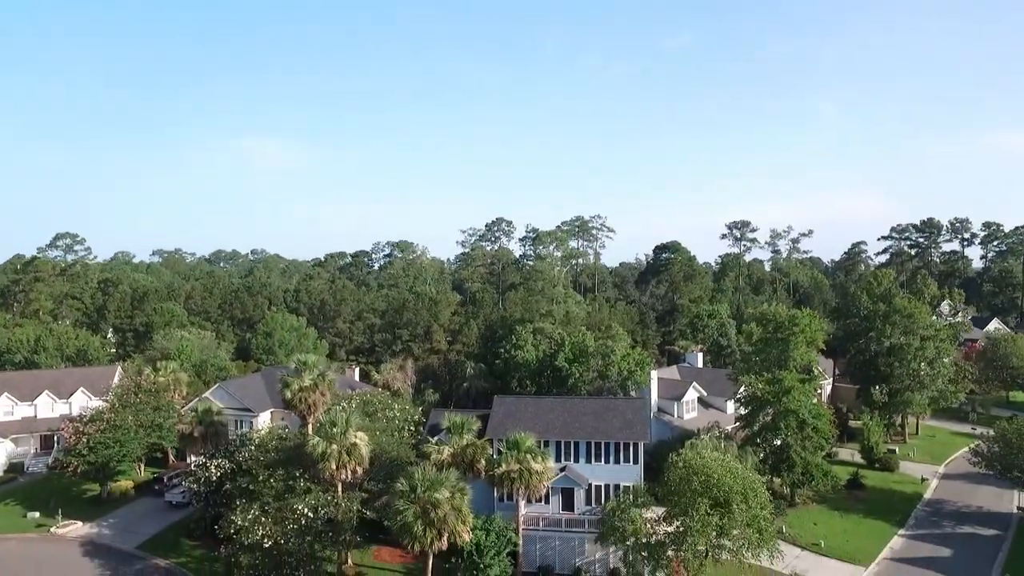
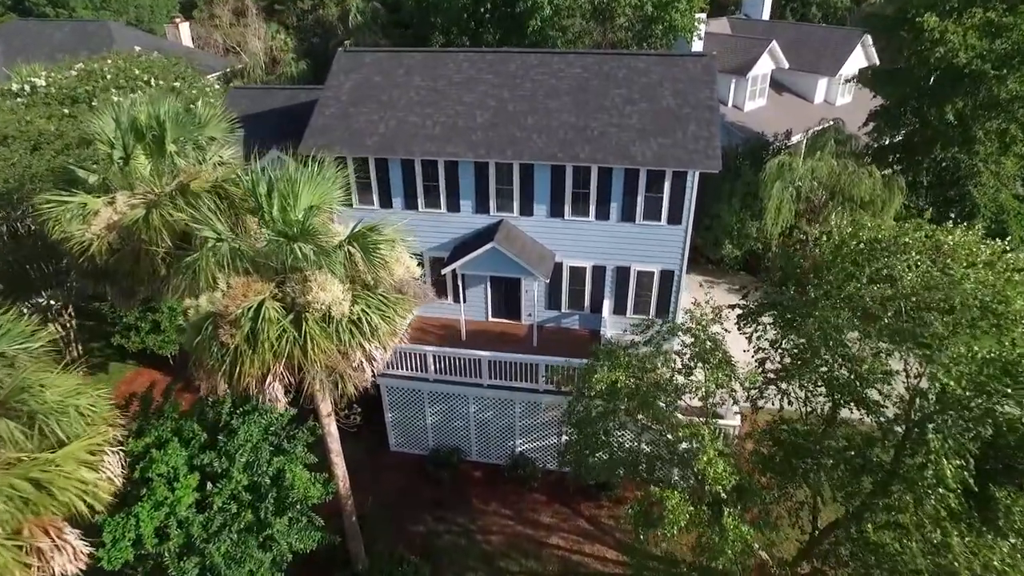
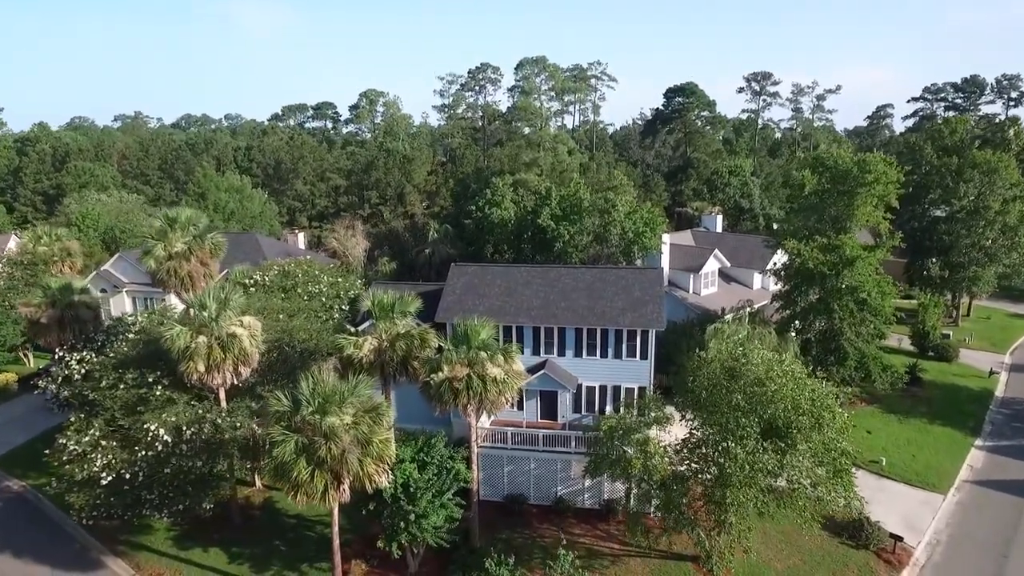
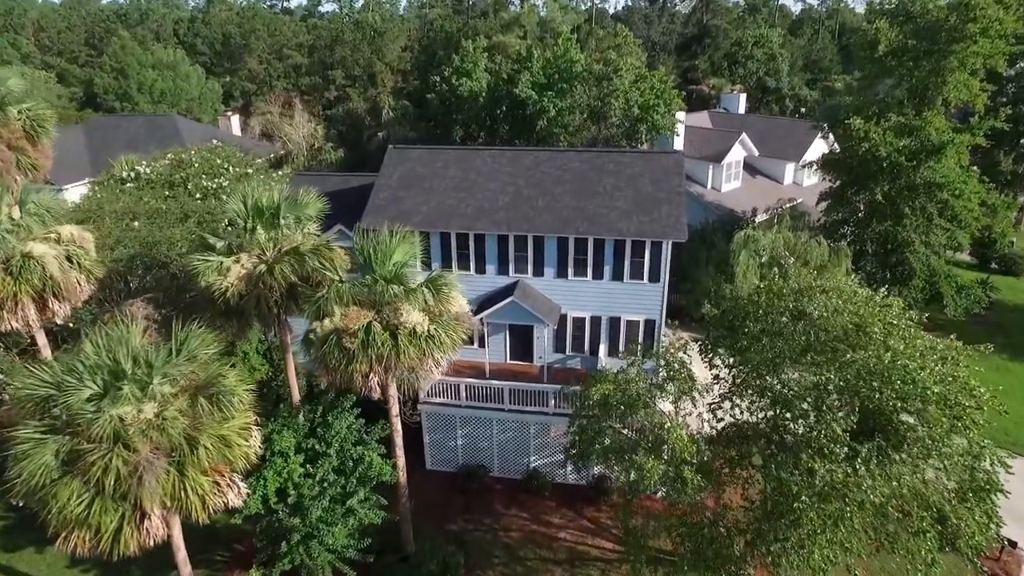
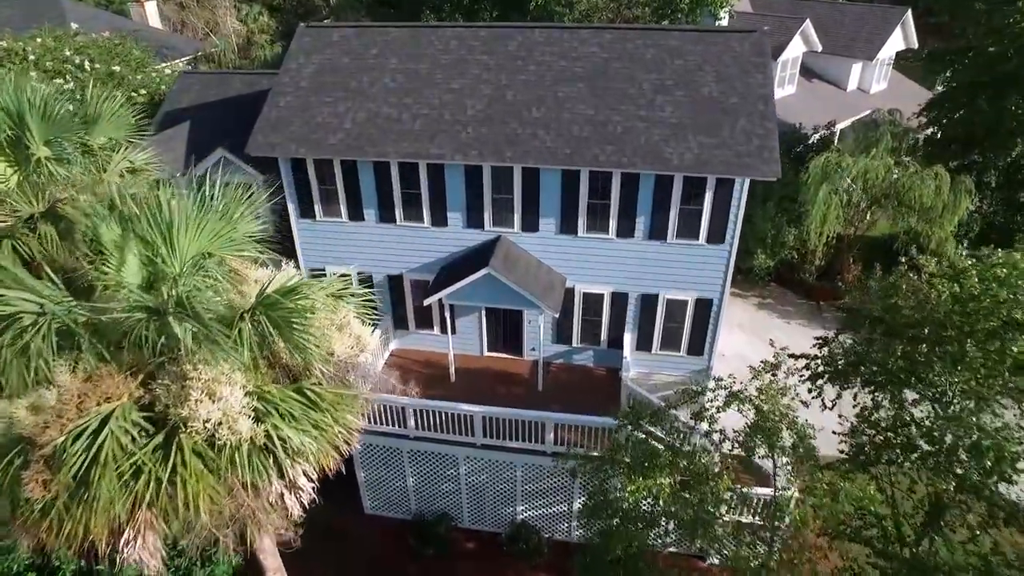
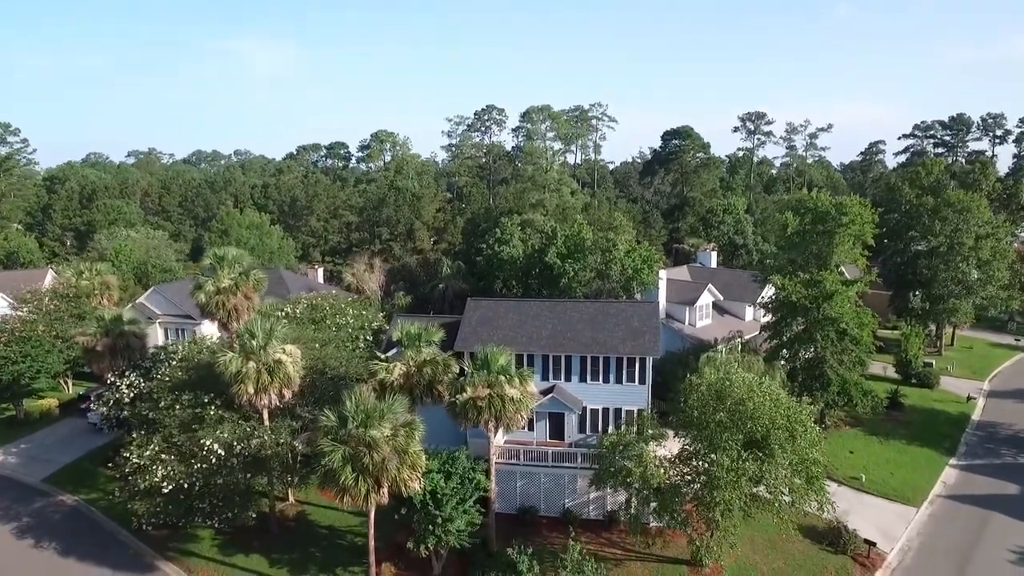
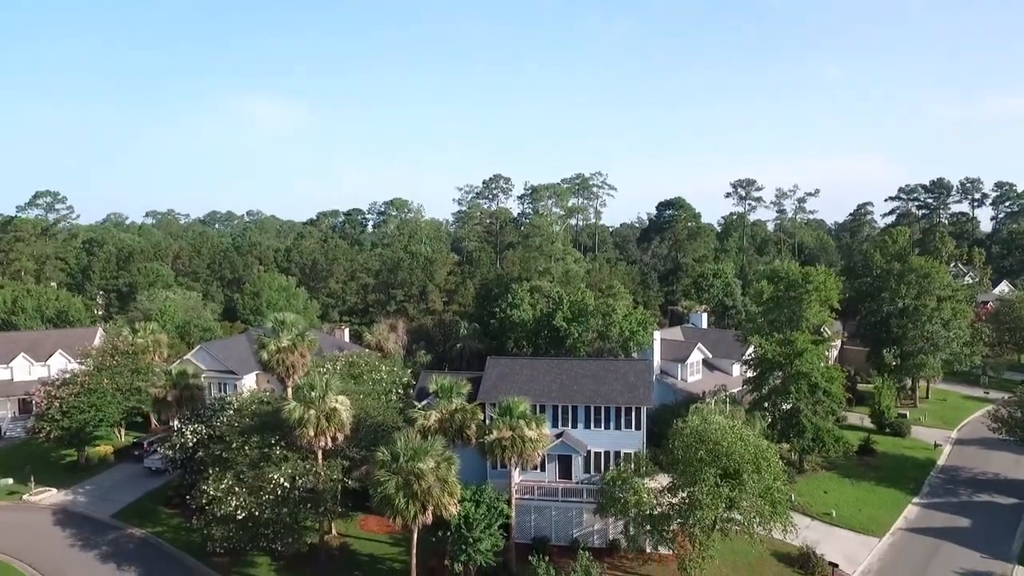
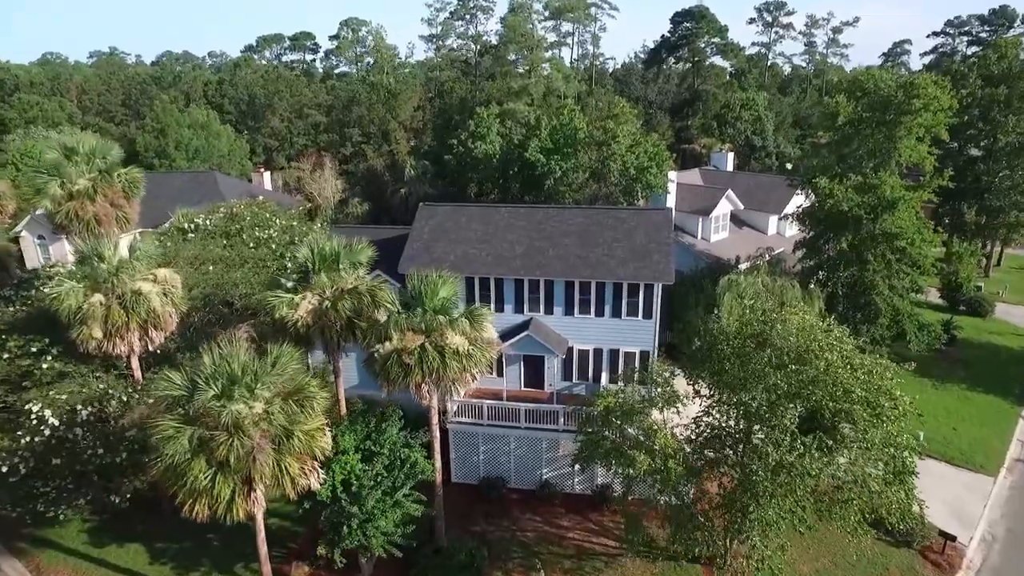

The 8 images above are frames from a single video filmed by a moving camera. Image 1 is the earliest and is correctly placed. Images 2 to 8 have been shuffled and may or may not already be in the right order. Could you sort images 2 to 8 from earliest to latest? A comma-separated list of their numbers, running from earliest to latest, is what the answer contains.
7, 6, 3, 8, 4, 2, 5
